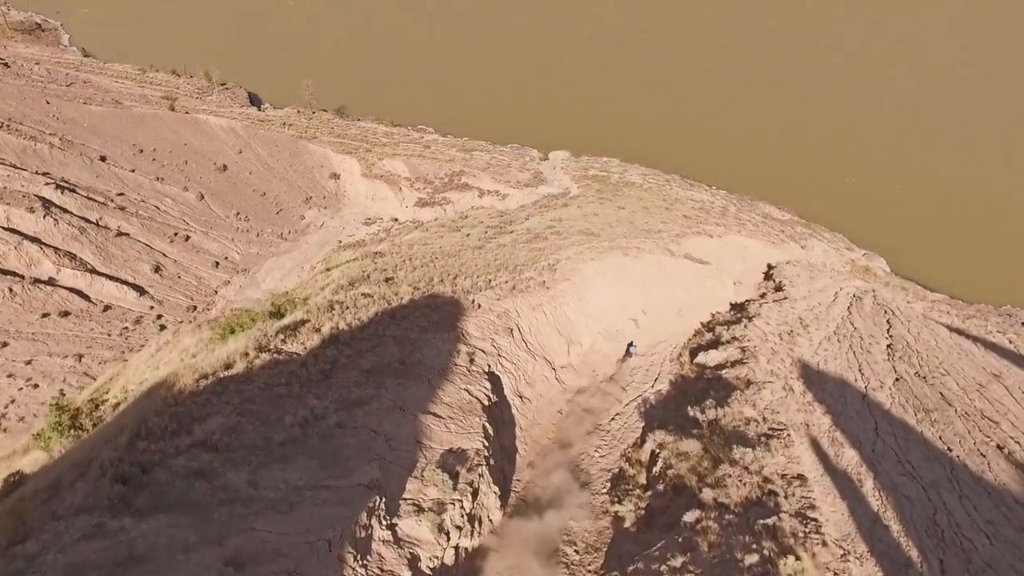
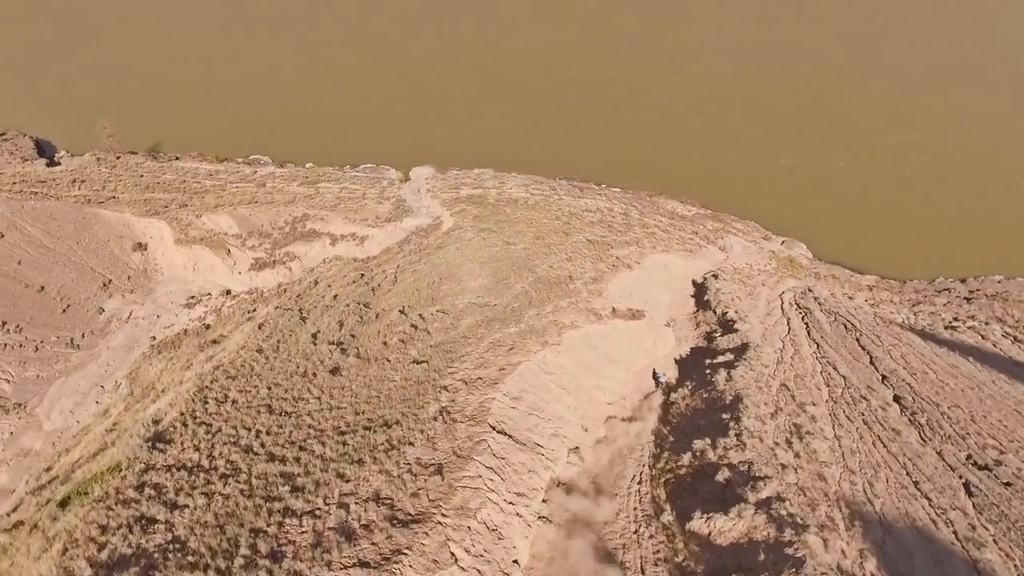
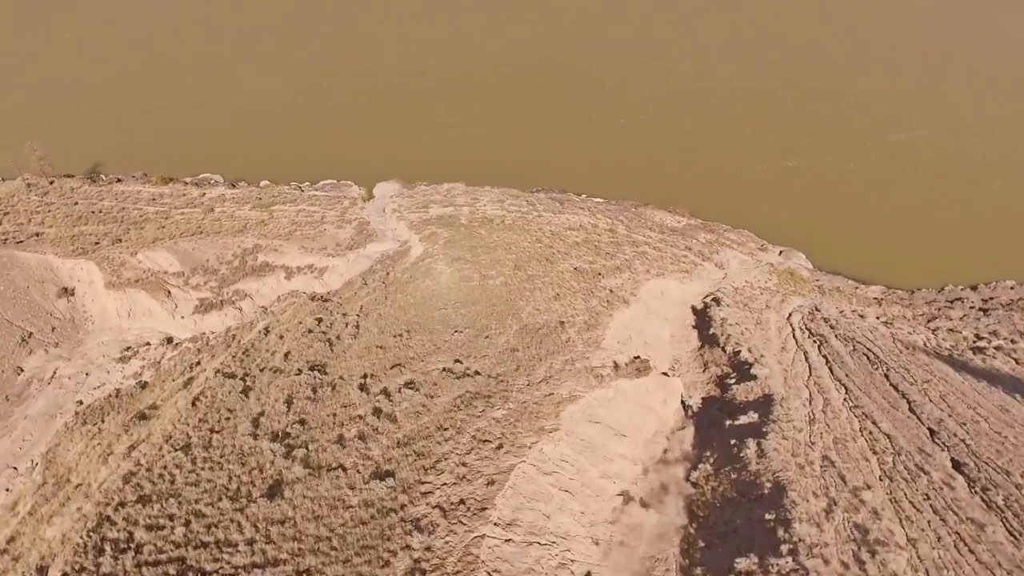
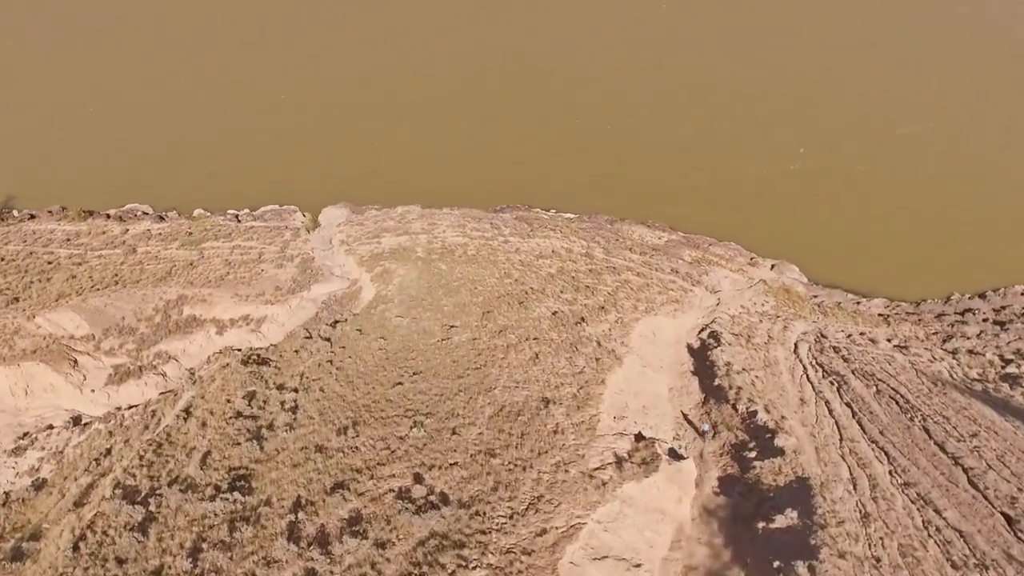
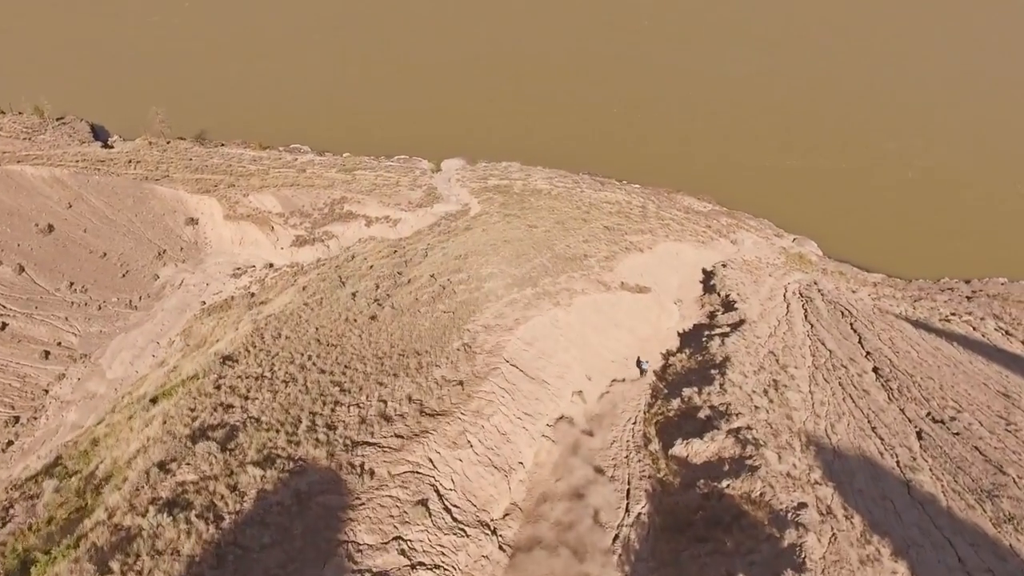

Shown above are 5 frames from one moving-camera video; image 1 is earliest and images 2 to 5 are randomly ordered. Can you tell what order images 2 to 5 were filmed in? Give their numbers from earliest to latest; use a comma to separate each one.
5, 2, 3, 4
